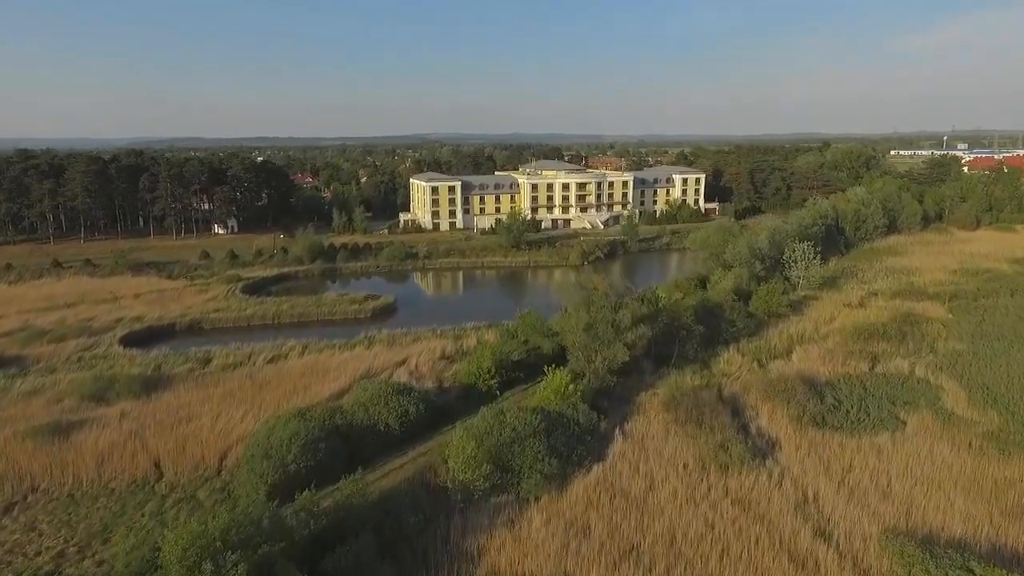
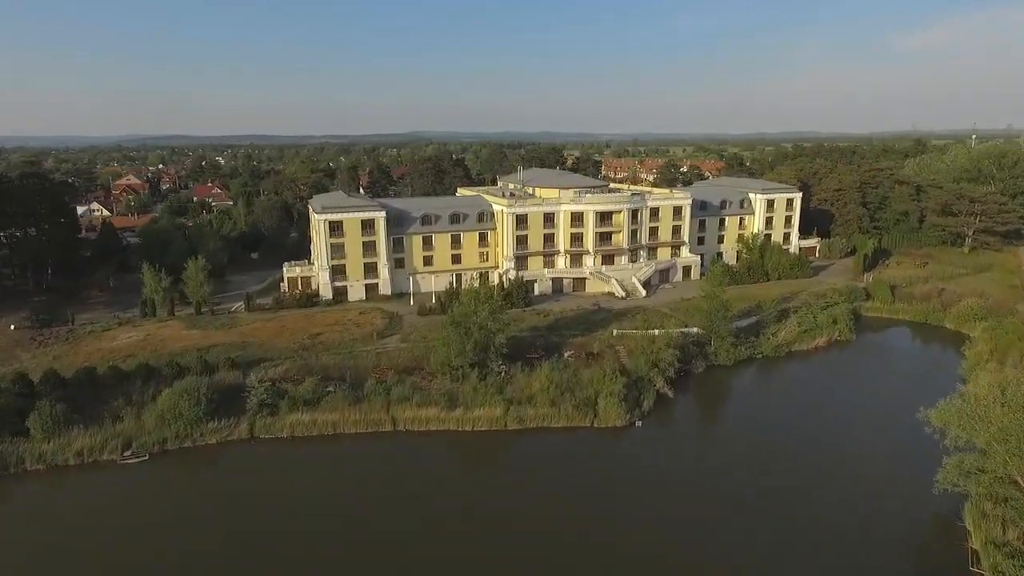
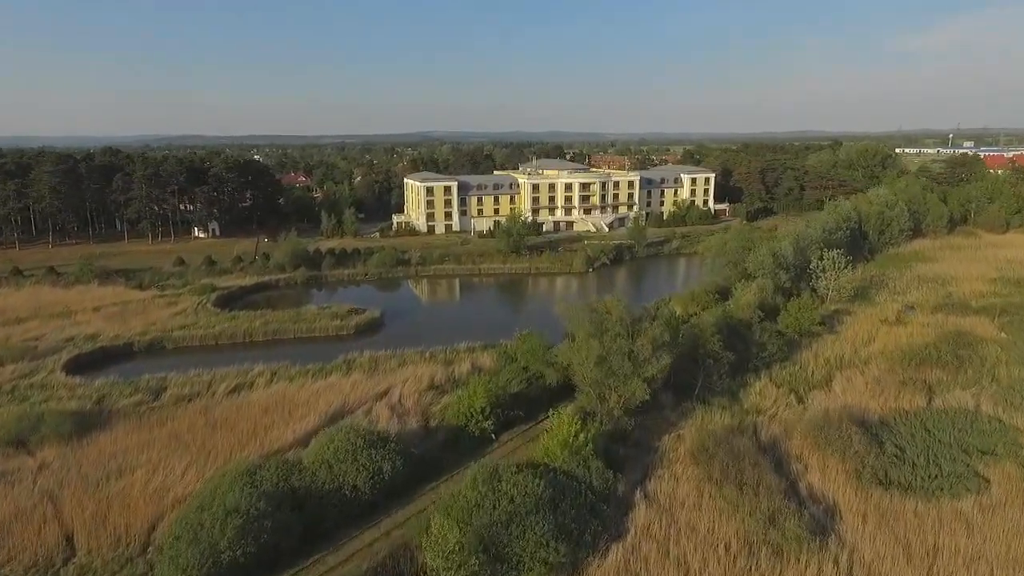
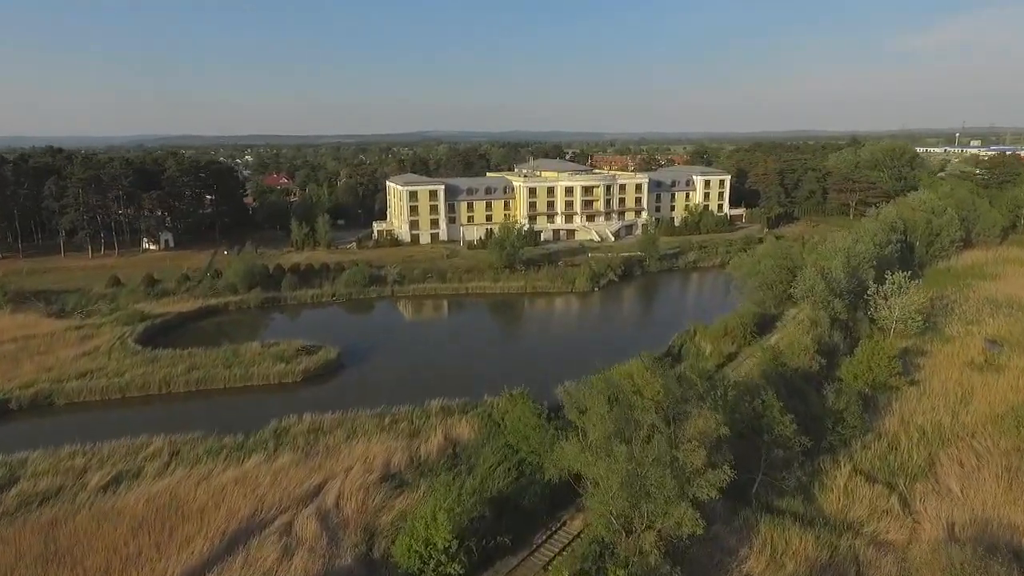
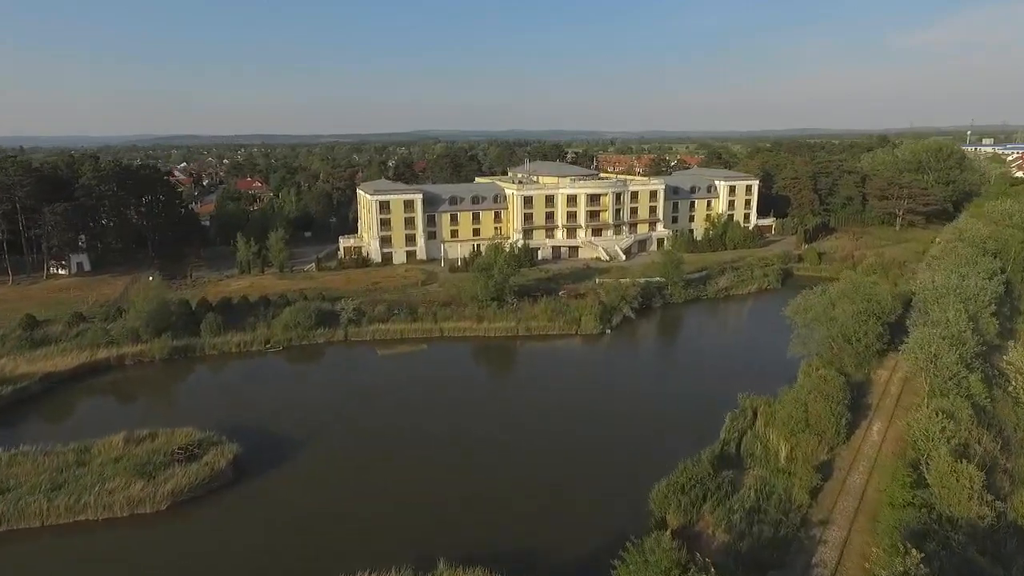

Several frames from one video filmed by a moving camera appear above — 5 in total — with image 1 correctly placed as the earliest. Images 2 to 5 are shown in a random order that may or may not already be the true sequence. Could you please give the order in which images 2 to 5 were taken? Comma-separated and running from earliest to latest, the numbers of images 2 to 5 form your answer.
3, 4, 5, 2
